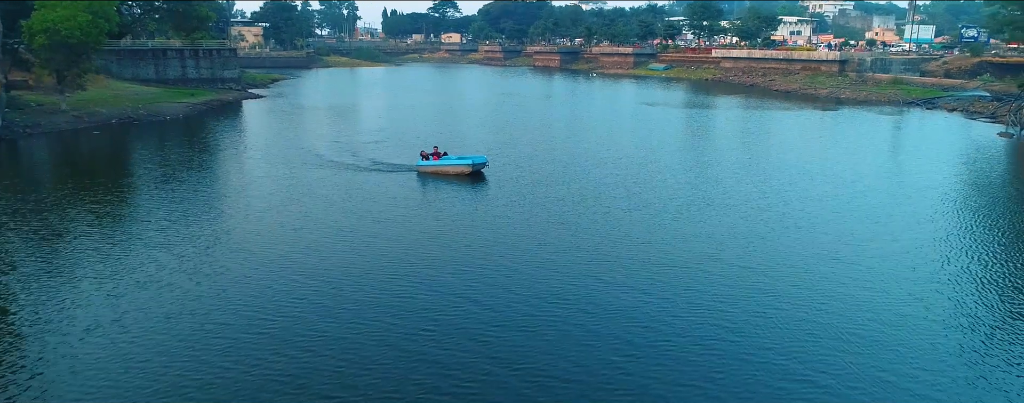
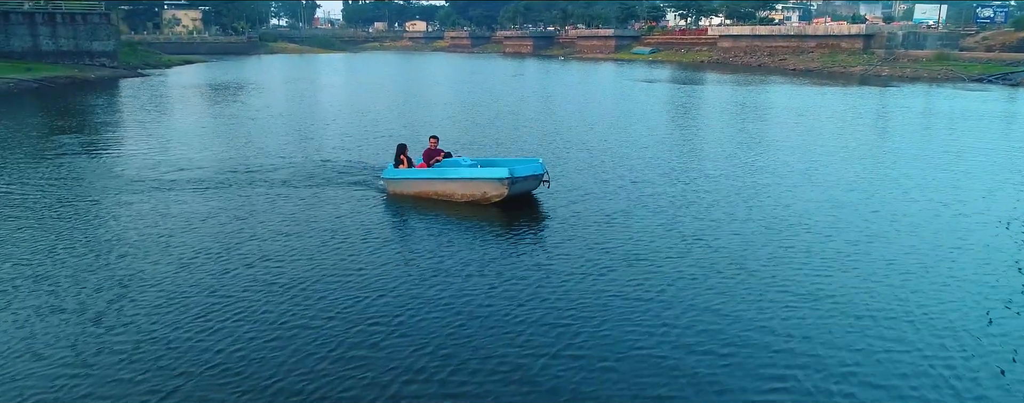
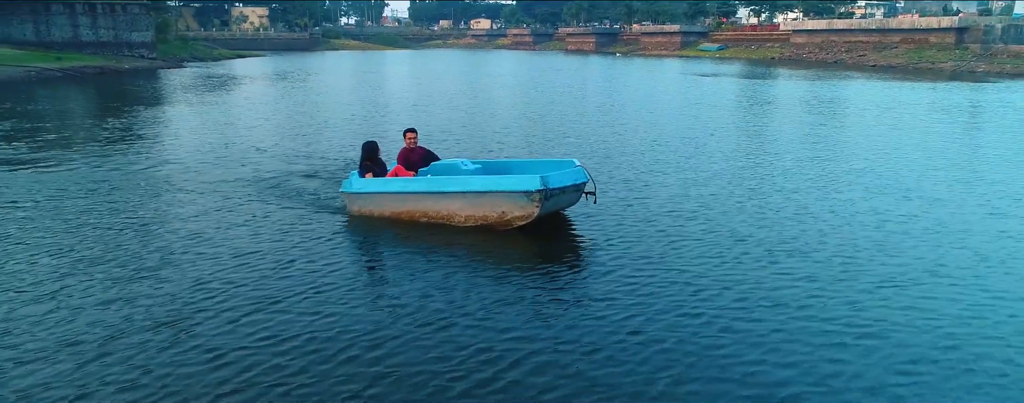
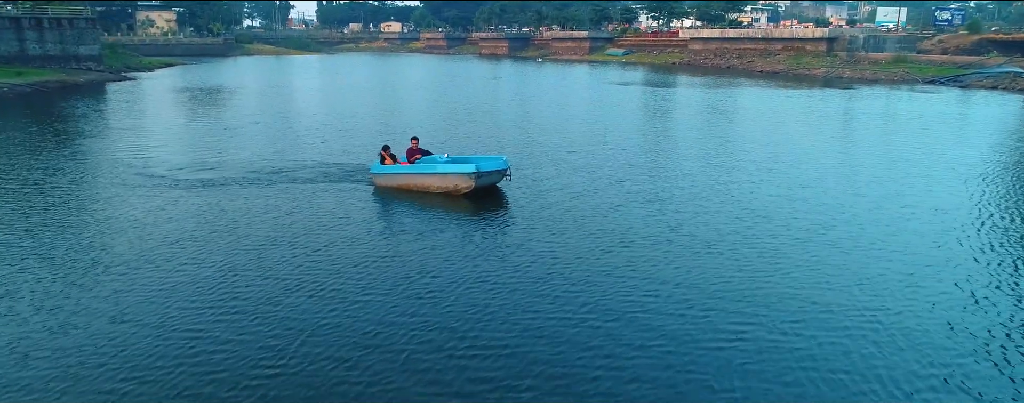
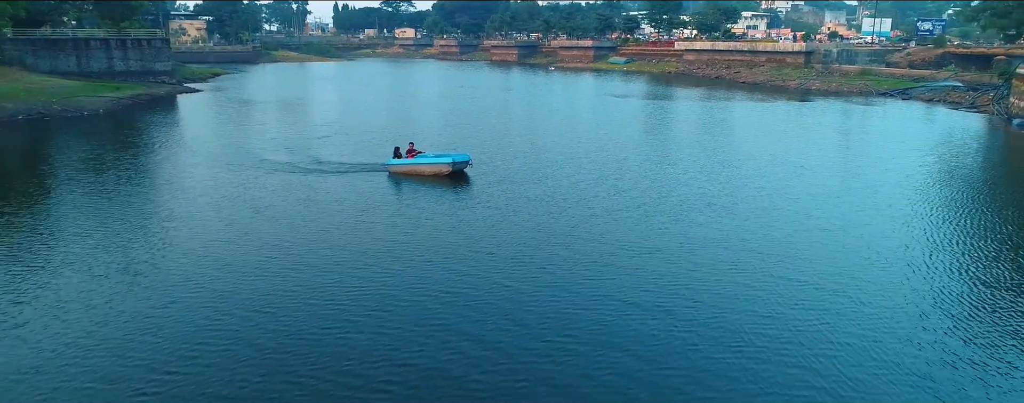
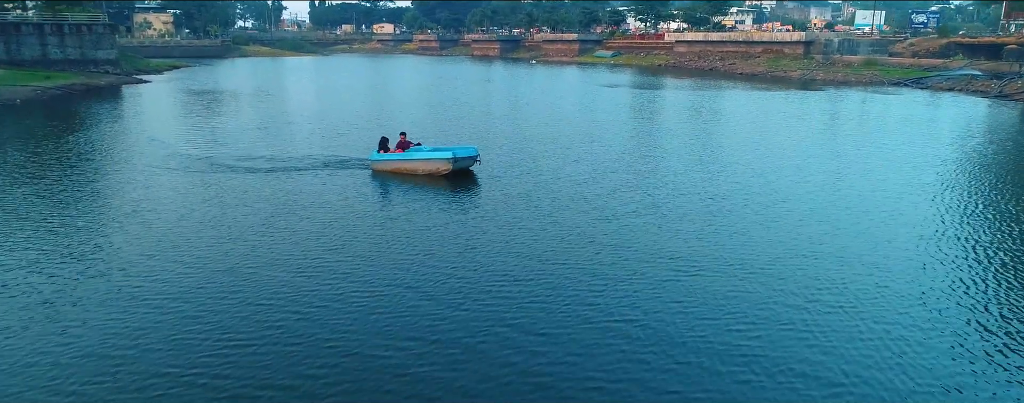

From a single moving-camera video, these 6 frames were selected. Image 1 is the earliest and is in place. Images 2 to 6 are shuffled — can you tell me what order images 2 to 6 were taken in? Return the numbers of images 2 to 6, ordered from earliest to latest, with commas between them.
5, 6, 4, 2, 3
